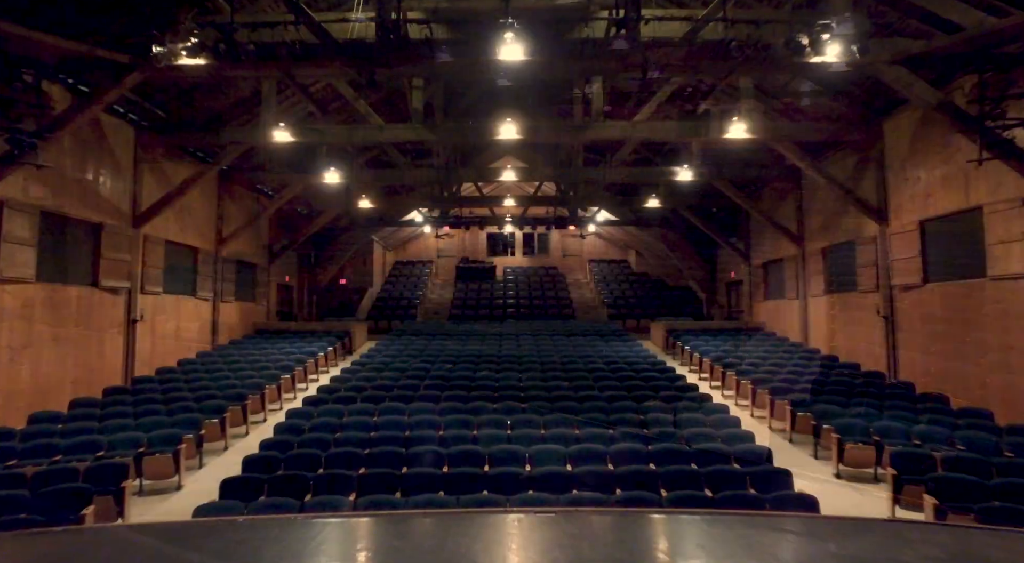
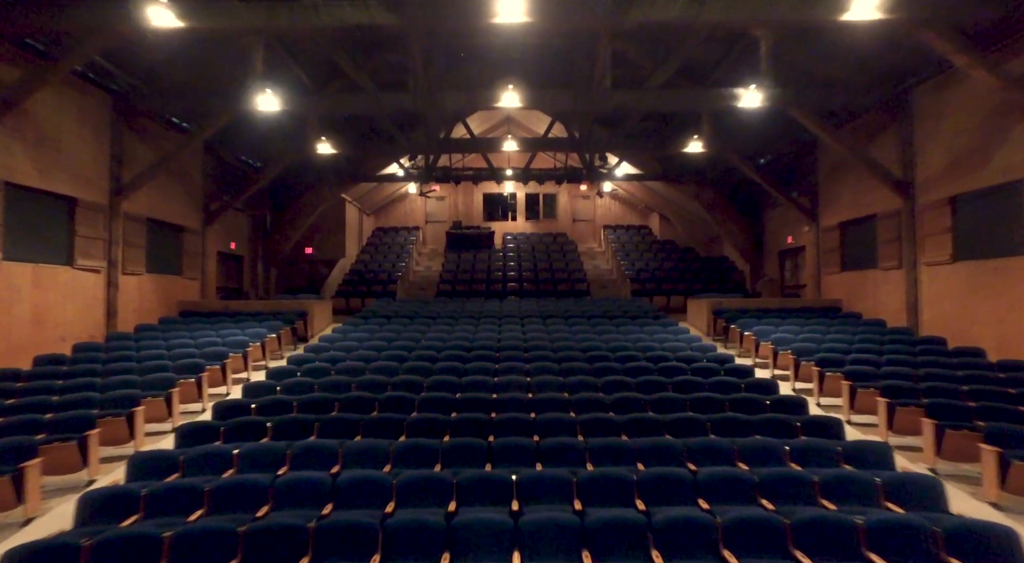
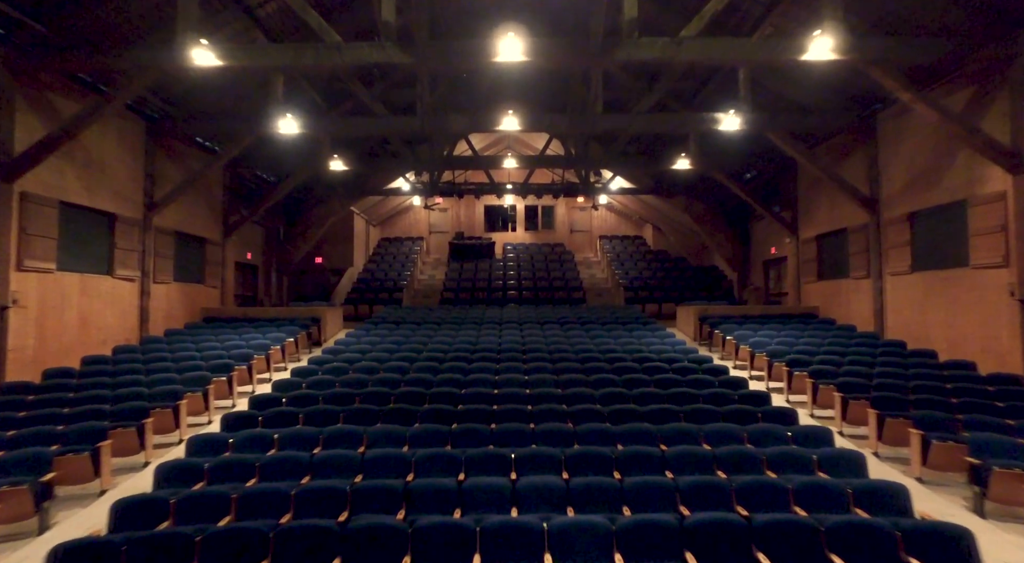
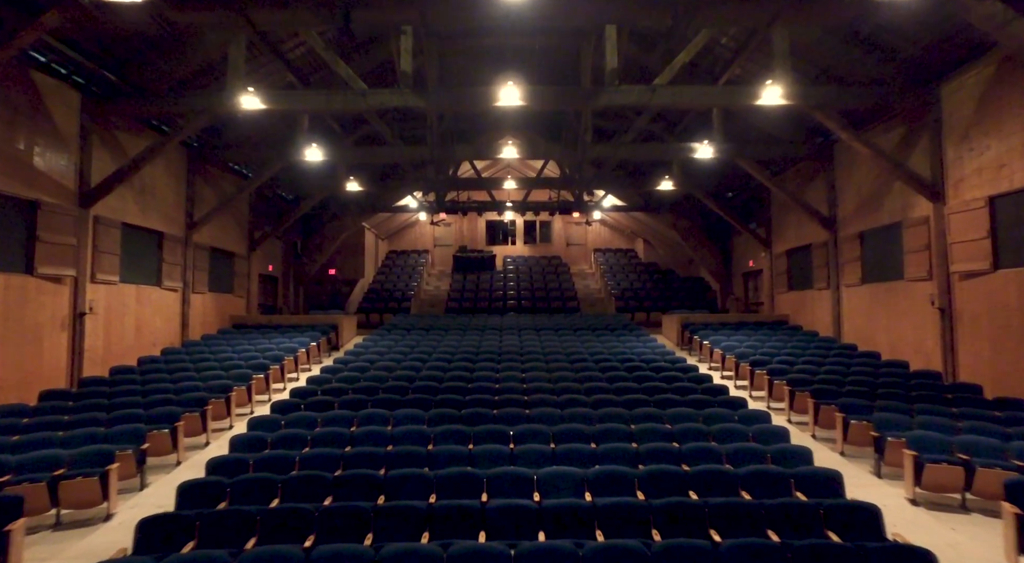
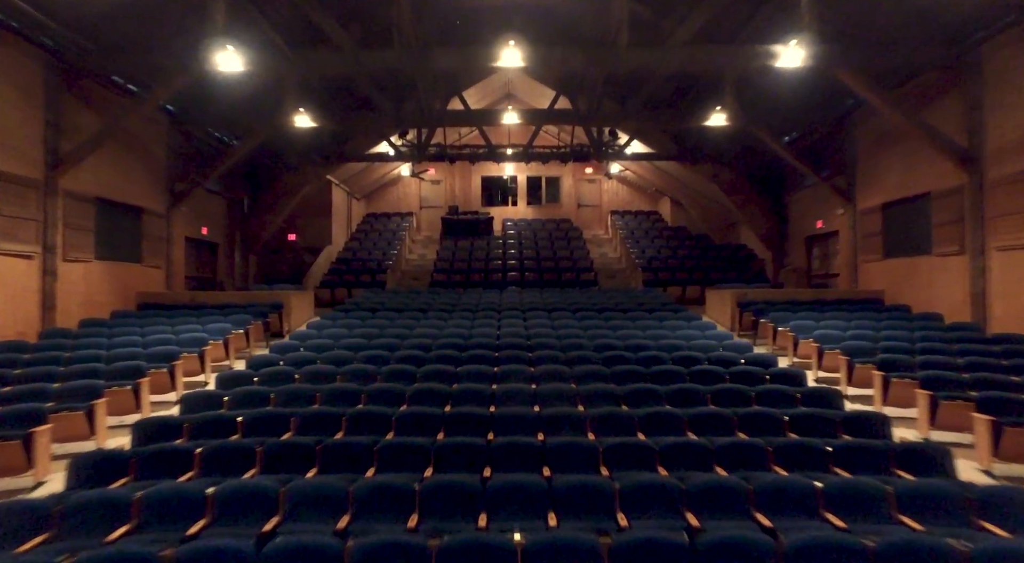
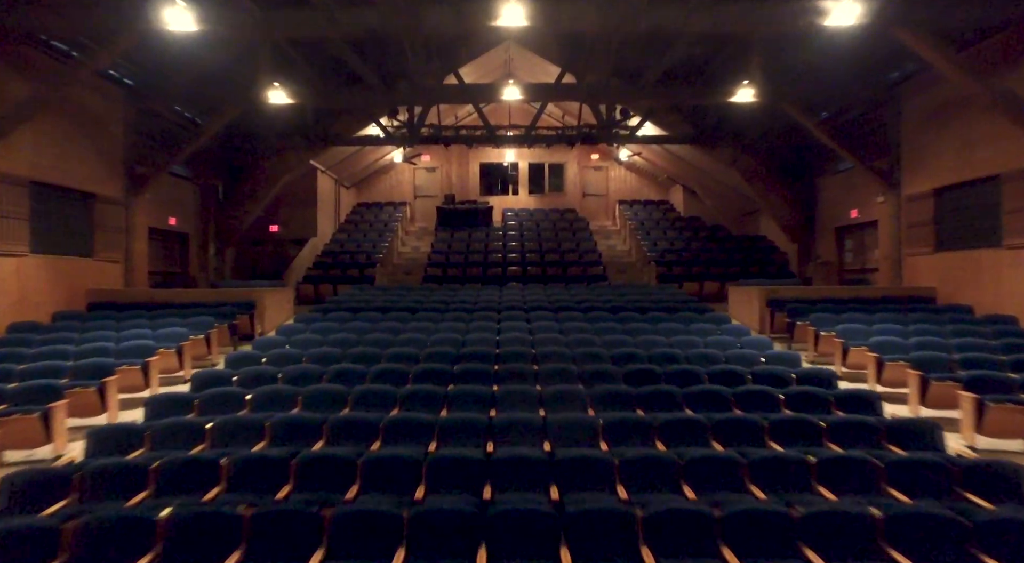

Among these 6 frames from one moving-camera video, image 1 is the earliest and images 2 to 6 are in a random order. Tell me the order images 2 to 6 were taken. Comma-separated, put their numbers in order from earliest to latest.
4, 3, 2, 5, 6
